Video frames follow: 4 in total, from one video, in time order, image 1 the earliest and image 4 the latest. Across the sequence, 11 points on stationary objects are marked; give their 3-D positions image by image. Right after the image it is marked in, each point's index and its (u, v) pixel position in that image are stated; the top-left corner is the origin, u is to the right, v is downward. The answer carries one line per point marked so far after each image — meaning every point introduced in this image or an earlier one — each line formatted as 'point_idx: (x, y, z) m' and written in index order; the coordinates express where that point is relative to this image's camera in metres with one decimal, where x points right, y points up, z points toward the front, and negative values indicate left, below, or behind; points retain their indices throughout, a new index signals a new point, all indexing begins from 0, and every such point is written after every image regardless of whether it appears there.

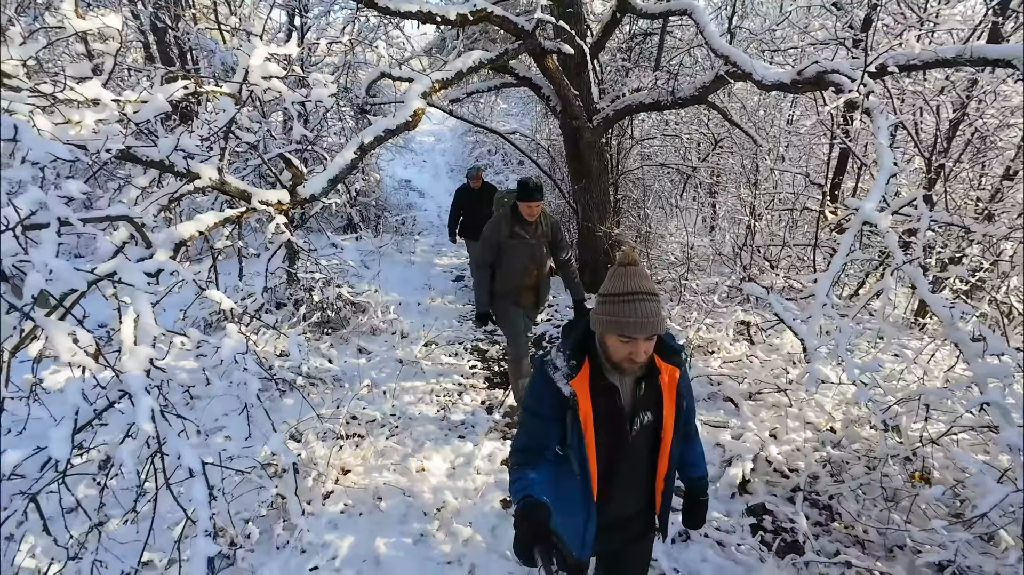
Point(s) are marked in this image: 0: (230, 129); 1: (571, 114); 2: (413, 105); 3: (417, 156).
0: (-1.7, +1.0, +3.0) m
1: (+0.8, +2.2, +6.0) m
2: (-0.9, +1.6, +4.3) m
3: (-3.4, +4.8, +17.8) m
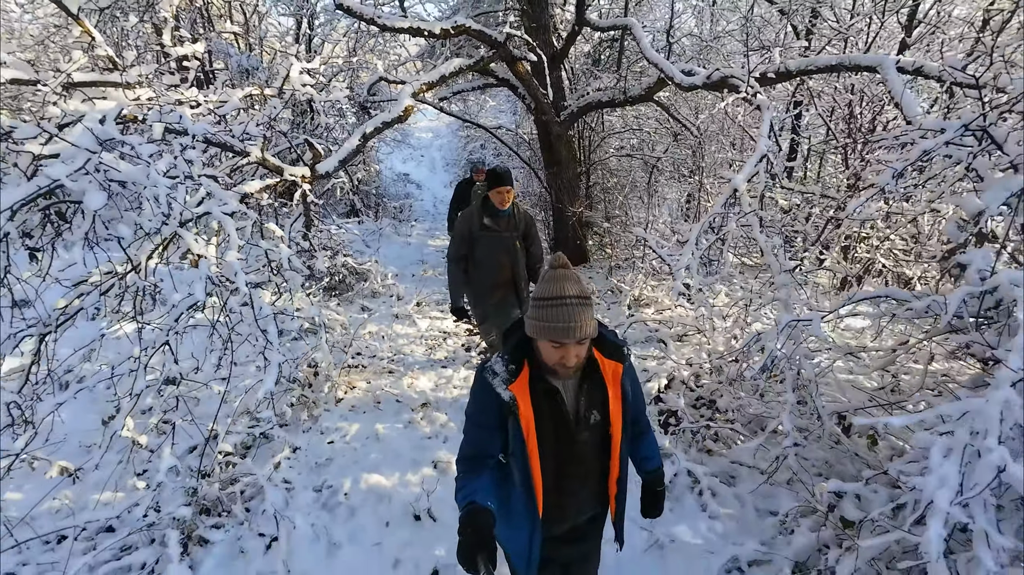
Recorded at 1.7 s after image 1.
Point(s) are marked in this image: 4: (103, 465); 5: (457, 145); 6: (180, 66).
0: (-2.0, +1.4, +4.1) m
1: (+0.4, +2.6, +7.2) m
2: (-1.2, +2.0, +5.4) m
3: (-3.7, +5.3, +18.9) m
4: (-3.1, -1.4, +3.7) m
5: (-2.0, +5.2, +17.8) m
6: (-2.6, +1.7, +3.8) m
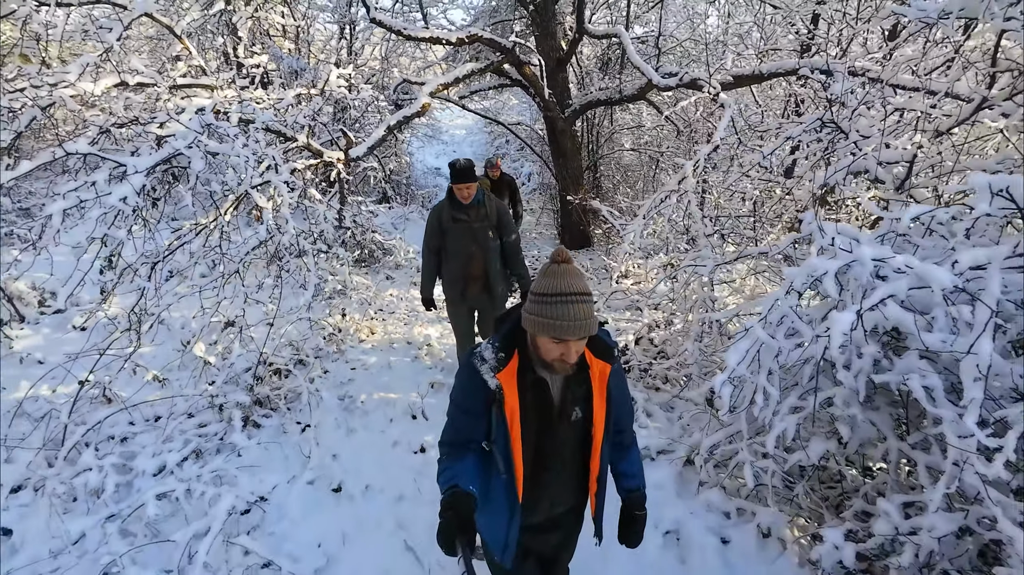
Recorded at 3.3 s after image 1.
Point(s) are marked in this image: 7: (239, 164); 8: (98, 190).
0: (-2.1, +1.9, +5.2) m
1: (+0.6, +3.0, +8.1) m
2: (-1.2, +2.5, +6.4) m
3: (-2.7, +5.8, +20.1) m
4: (-3.3, -0.9, +4.9) m
5: (-1.0, +5.7, +18.9) m
6: (-2.7, +2.2, +5.0) m
7: (-2.2, +1.0, +3.9) m
8: (-3.0, +0.7, +3.6) m
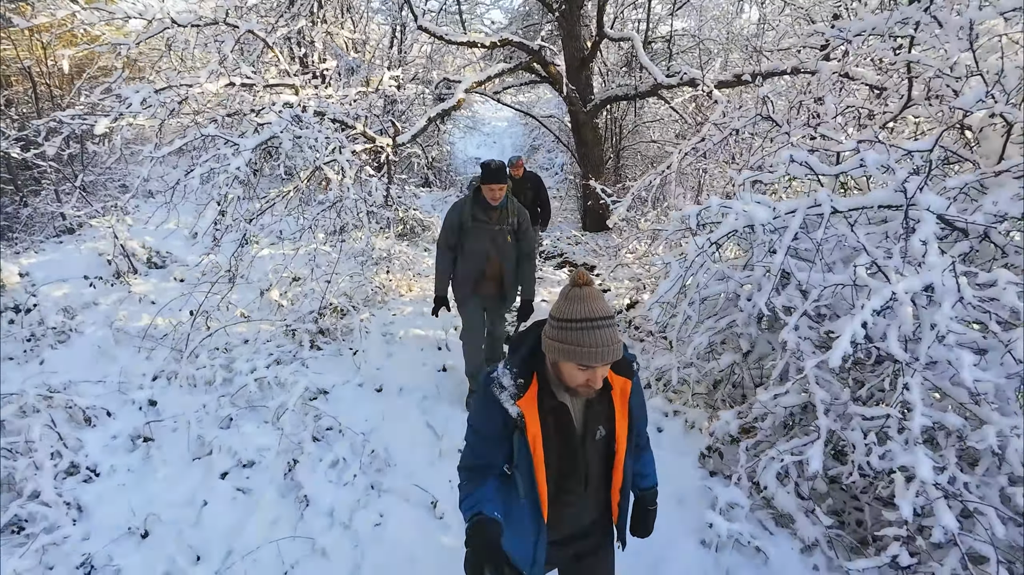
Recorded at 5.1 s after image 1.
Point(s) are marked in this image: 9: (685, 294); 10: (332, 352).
0: (-1.9, +2.4, +6.5) m
1: (+1.1, +3.5, +9.1) m
2: (-0.8, +3.0, +7.6) m
3: (-1.1, +6.5, +21.3) m
4: (-3.2, -0.3, +6.3) m
5: (+0.5, +6.3, +20.0) m
6: (-2.5, +2.8, +6.3) m
7: (-2.1, +1.5, +5.2) m
8: (-3.0, +1.3, +4.9) m
9: (+1.3, -0.1, +3.7) m
10: (-2.0, -0.7, +5.5) m
